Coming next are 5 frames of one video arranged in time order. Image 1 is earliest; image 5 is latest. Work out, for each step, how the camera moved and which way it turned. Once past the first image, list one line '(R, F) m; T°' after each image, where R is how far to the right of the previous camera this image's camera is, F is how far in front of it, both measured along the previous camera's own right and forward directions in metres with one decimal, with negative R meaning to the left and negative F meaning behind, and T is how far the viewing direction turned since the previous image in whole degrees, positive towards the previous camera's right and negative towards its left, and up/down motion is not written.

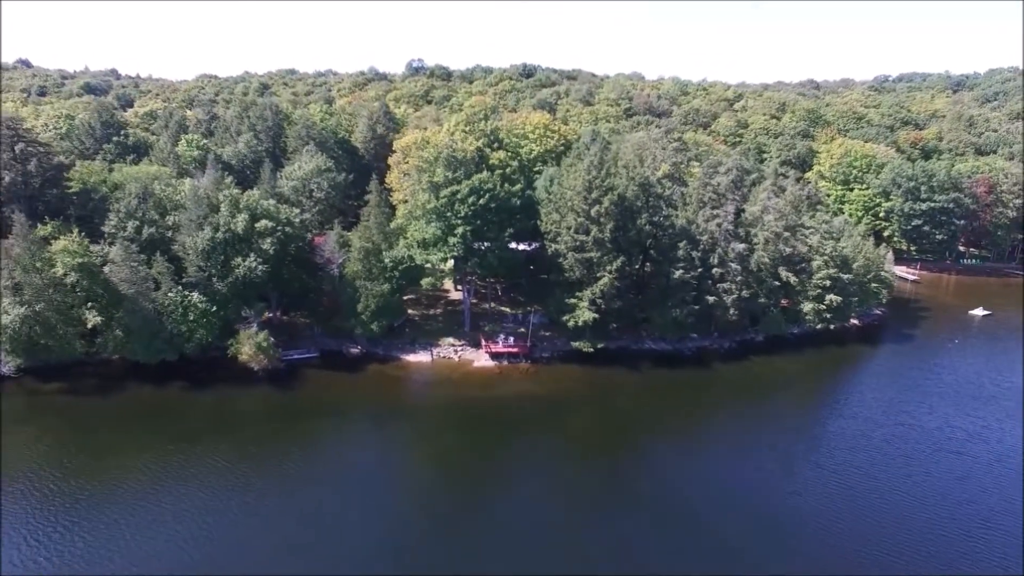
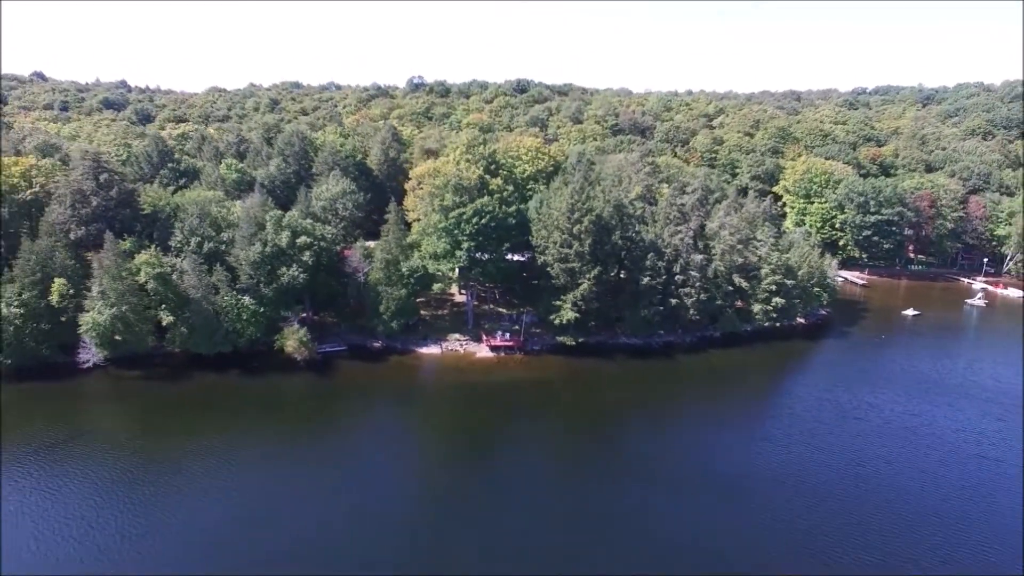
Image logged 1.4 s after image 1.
(-0.1, -6.4) m; +1°
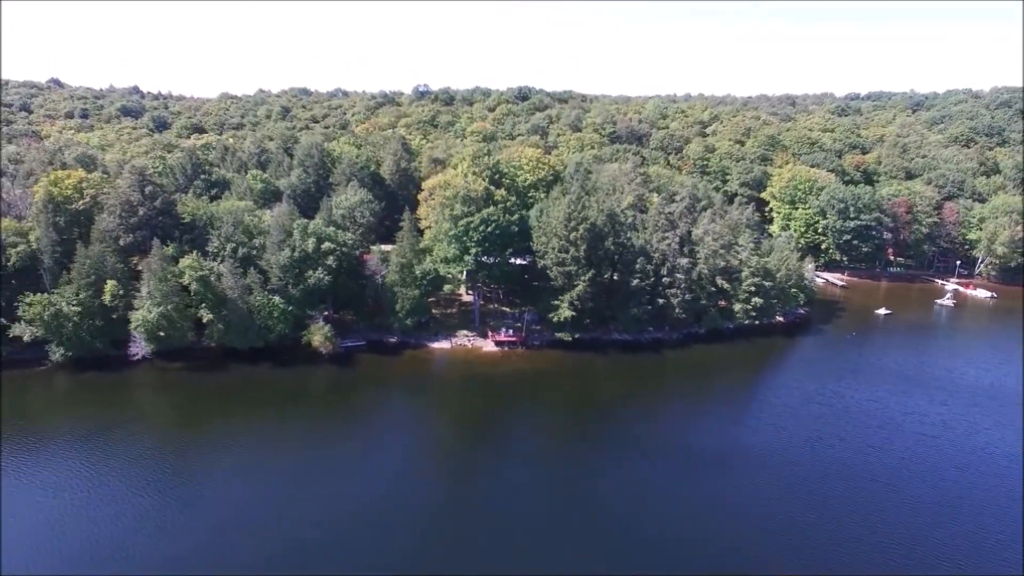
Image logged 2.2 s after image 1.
(-0.1, -4.1) m; 0°
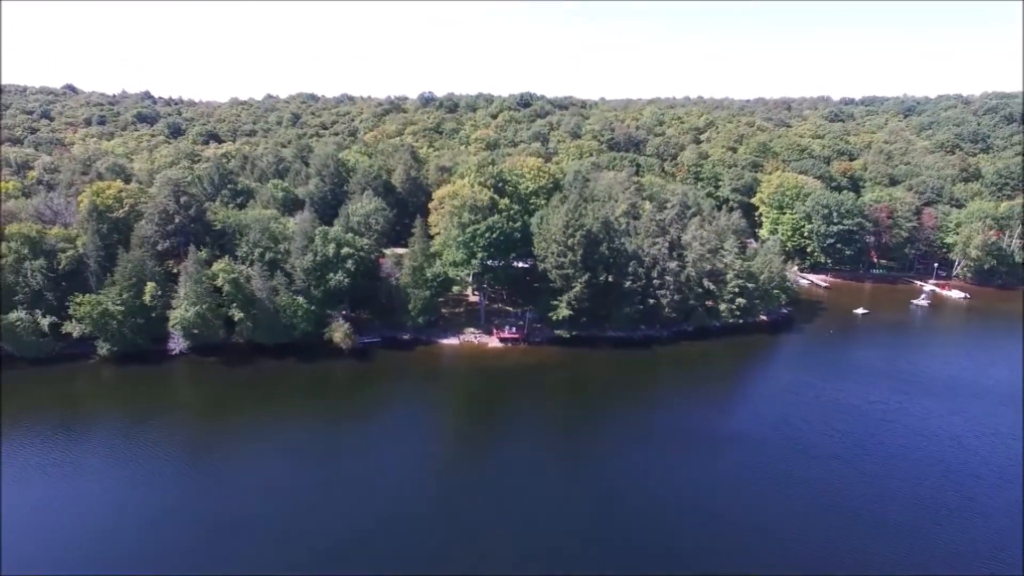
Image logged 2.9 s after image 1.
(-0.1, -3.8) m; 0°
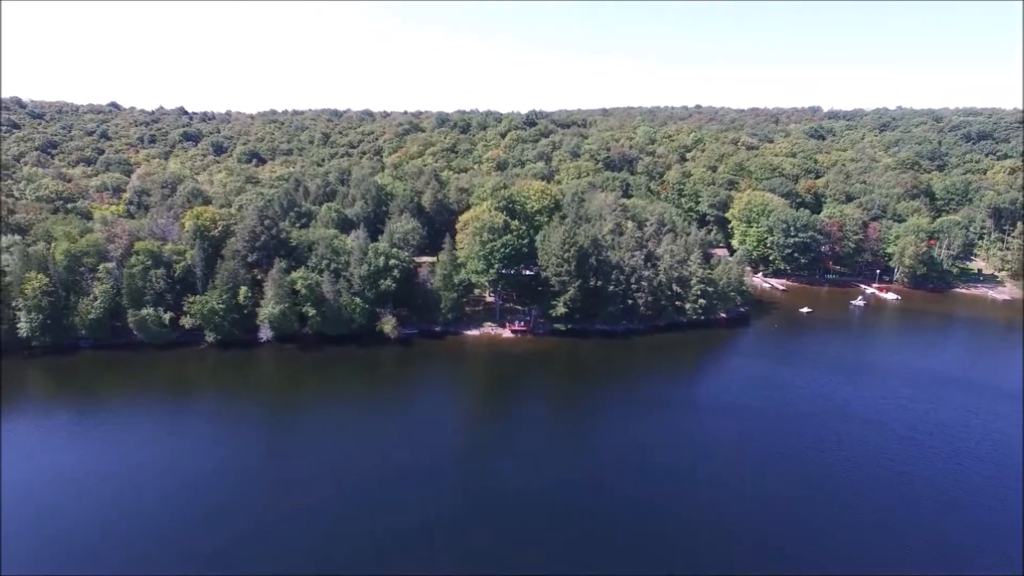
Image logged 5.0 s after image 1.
(-0.4, -12.6) m; 0°
